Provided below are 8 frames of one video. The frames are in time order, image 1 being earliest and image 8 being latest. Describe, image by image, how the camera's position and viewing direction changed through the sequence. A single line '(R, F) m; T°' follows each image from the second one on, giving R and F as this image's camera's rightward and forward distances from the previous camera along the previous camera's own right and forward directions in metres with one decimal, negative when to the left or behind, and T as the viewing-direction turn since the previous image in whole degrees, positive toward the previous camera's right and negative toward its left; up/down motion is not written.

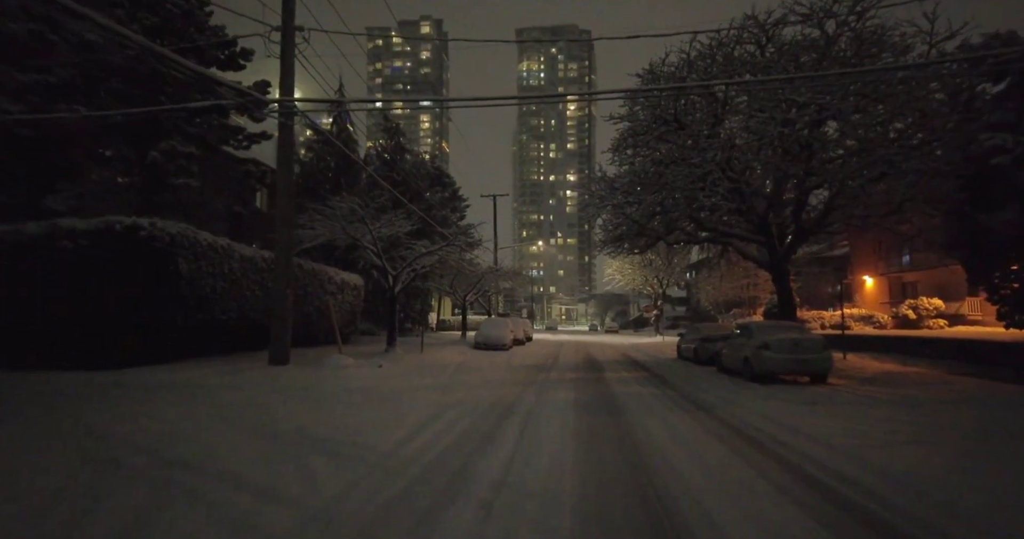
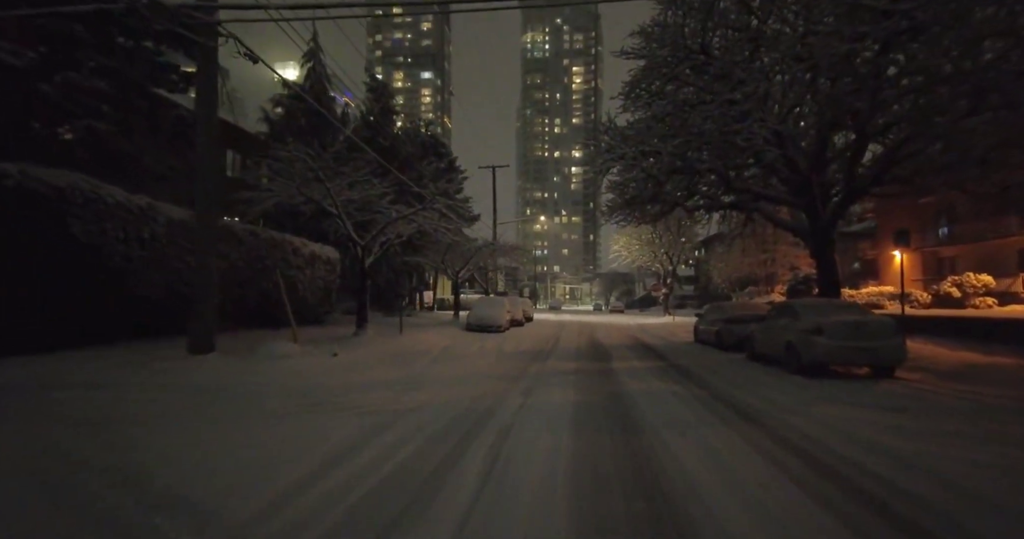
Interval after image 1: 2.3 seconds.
(+0.5, +3.0) m; -1°
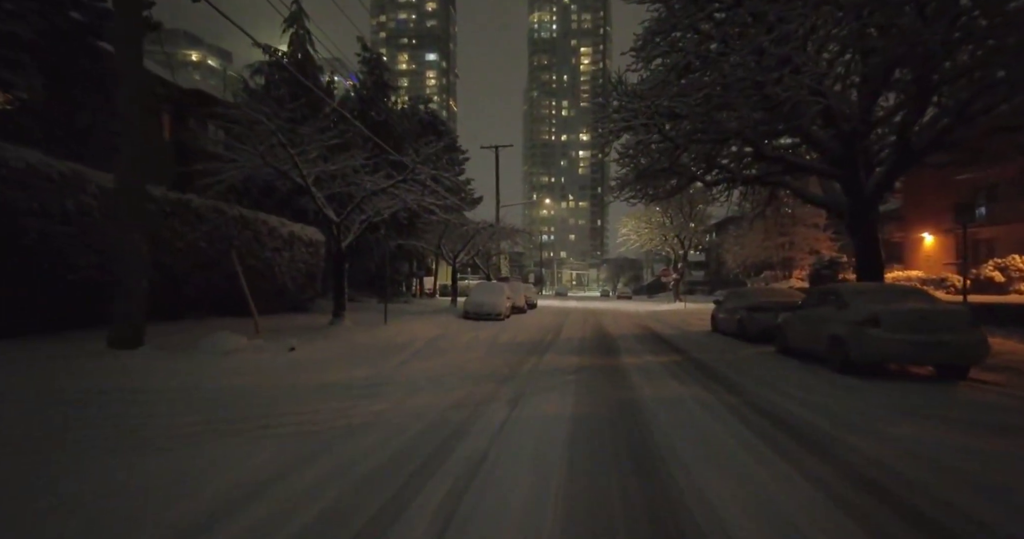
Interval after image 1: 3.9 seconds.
(+0.4, +1.9) m; -1°
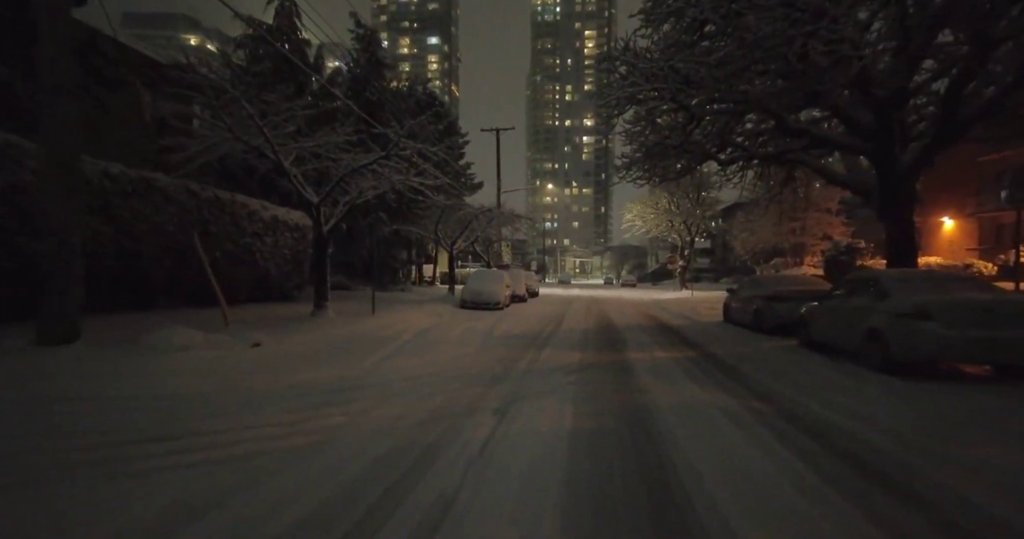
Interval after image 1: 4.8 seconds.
(+0.2, +1.2) m; 0°
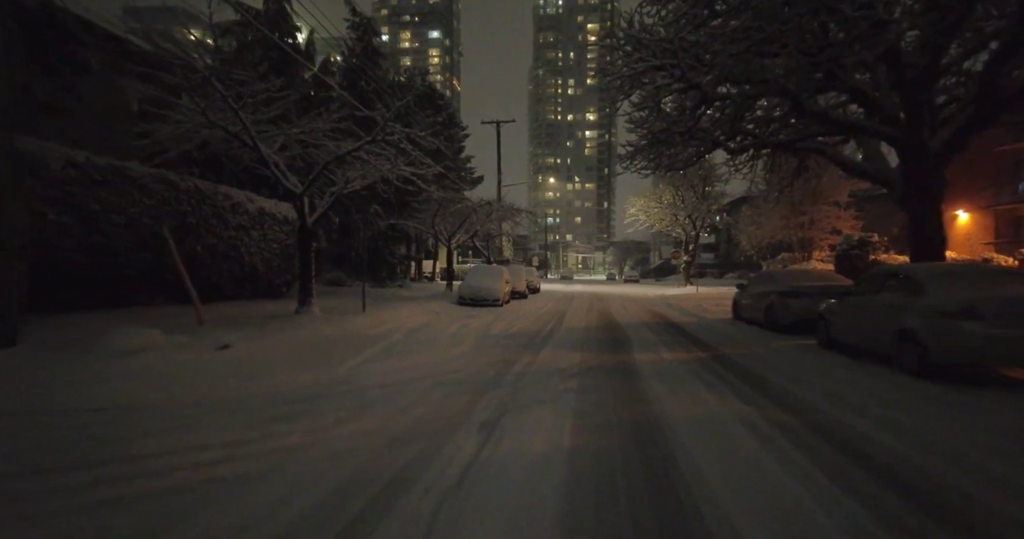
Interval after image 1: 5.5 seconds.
(+0.1, +0.8) m; 0°
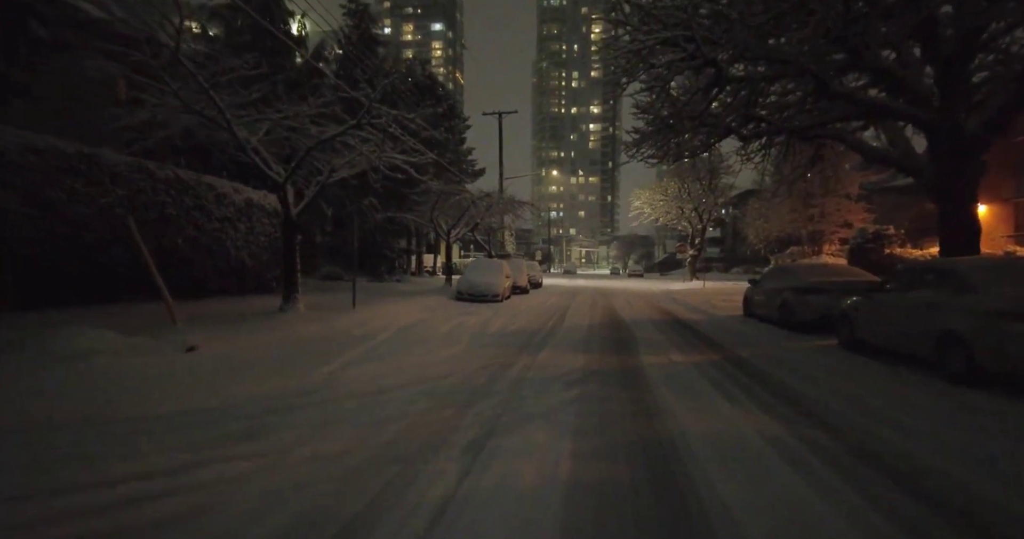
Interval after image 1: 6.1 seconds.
(+0.1, +0.8) m; 0°
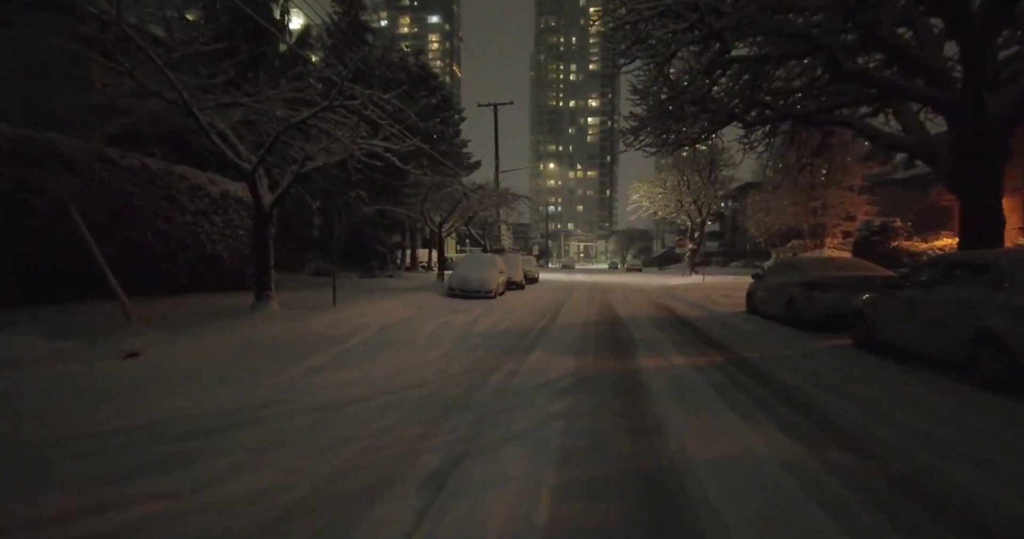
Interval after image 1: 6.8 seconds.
(+0.2, +0.8) m; 0°
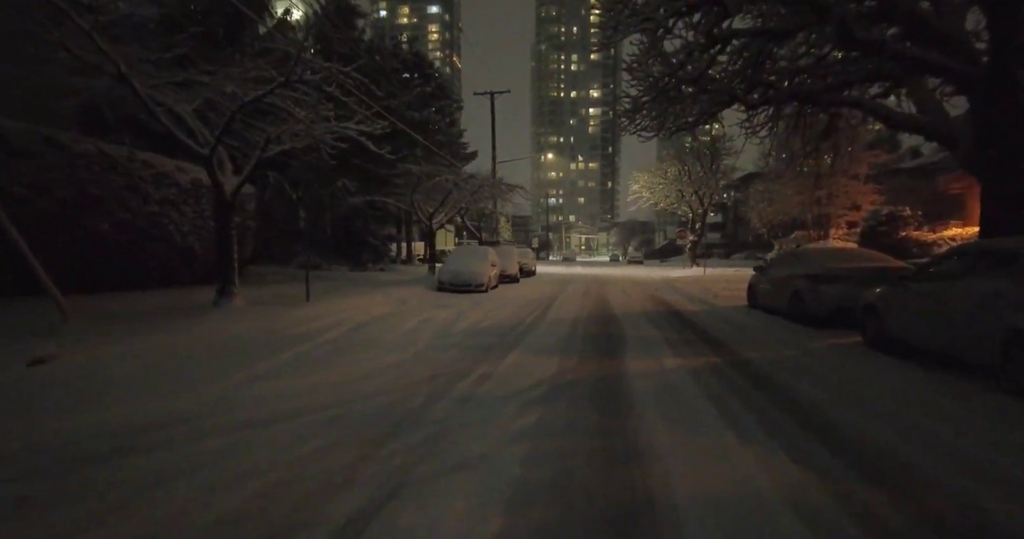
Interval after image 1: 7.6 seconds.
(+0.4, +0.8) m; 0°
